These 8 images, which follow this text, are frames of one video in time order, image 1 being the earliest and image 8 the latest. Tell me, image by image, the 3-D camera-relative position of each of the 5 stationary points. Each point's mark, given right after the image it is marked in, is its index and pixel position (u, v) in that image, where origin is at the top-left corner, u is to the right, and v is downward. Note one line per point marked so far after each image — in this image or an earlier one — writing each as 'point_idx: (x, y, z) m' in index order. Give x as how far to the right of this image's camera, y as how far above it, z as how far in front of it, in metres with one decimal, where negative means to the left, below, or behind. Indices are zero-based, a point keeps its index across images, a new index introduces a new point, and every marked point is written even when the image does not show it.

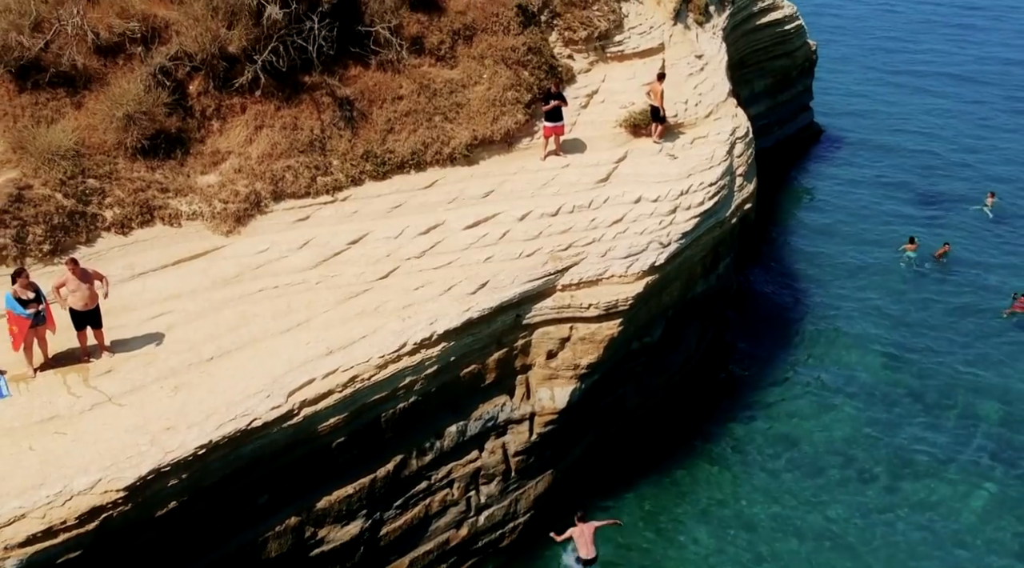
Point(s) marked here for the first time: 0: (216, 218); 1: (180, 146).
0: (-4.5, +1.1, +15.1) m
1: (-5.2, +2.2, +15.6) m
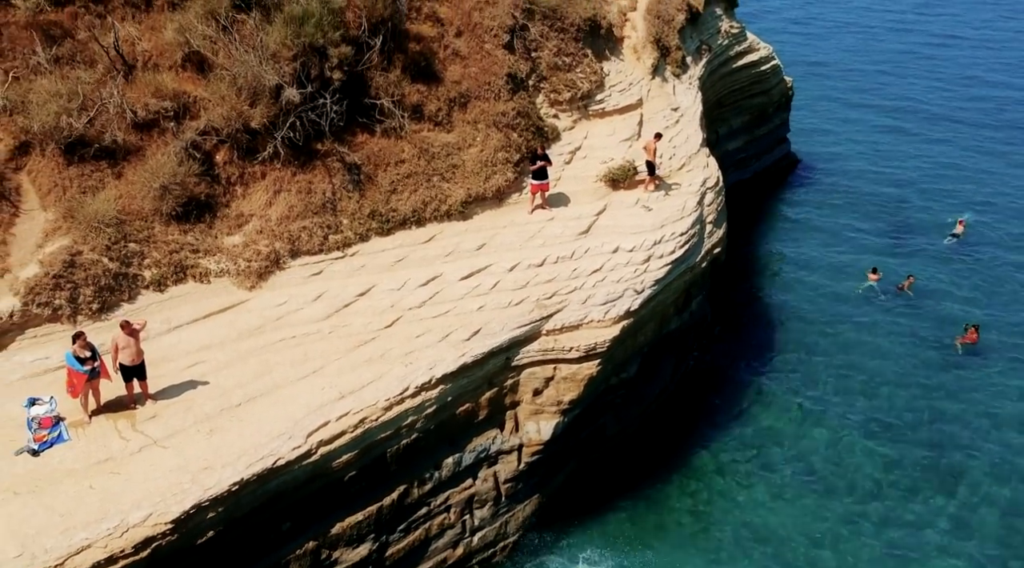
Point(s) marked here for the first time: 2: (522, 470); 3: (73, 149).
0: (-4.6, +0.2, +16.7) m
1: (-5.3, +1.3, +17.2) m
2: (+0.3, -3.2, +17.2) m
3: (-7.5, +2.3, +16.8) m
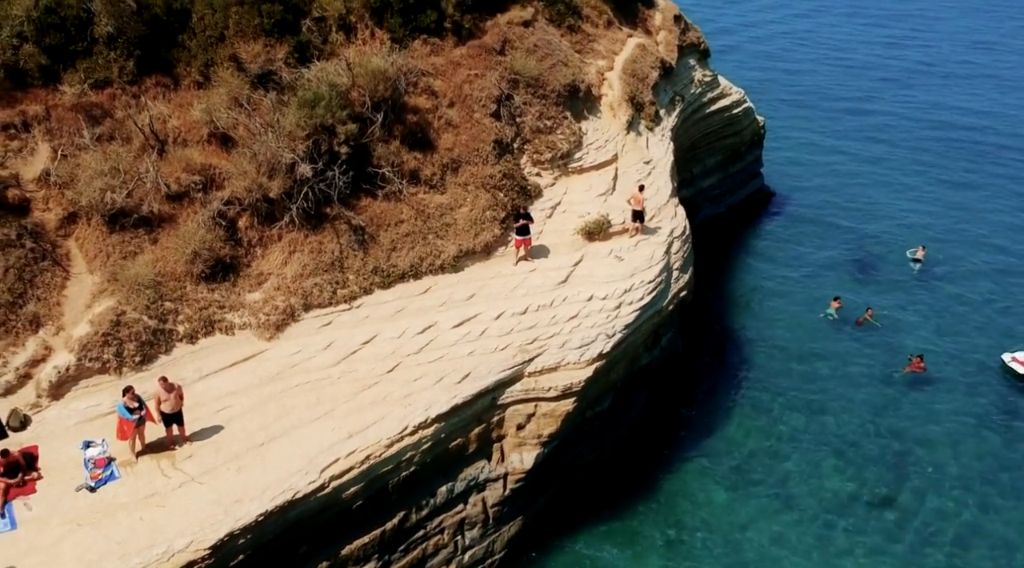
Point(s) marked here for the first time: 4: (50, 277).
0: (-4.9, -0.8, +19.2) m
1: (-5.6, +0.3, +19.7) m
2: (0.0, -4.2, +19.7) m
3: (-7.7, +1.3, +19.3) m
4: (-8.6, +0.1, +18.5) m
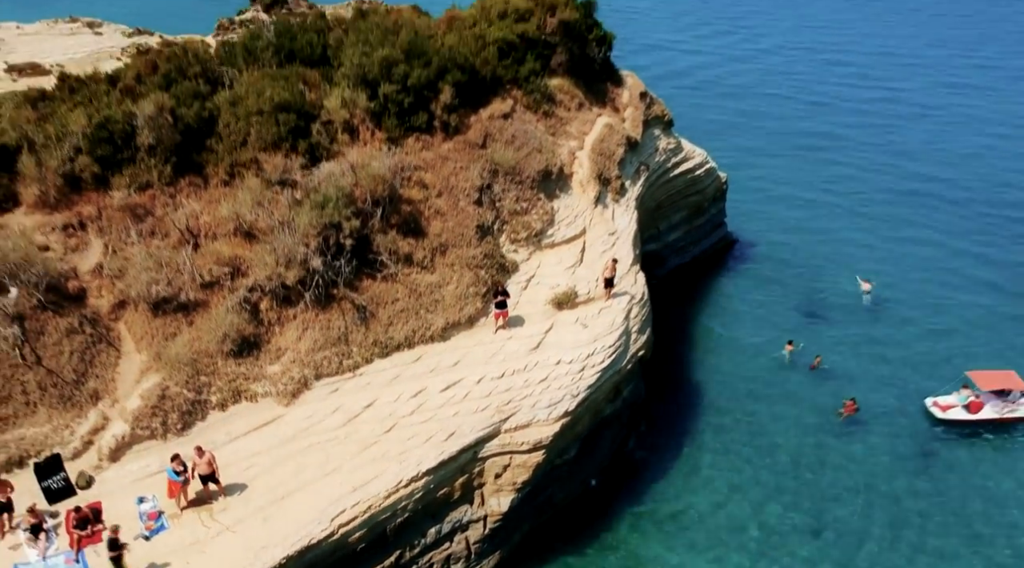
0: (-5.4, -2.5, +23.0) m
1: (-6.1, -1.5, +23.5) m
2: (-0.6, -5.9, +23.6) m
3: (-8.3, -0.5, +23.1) m
4: (-9.1, -1.6, +22.3) m
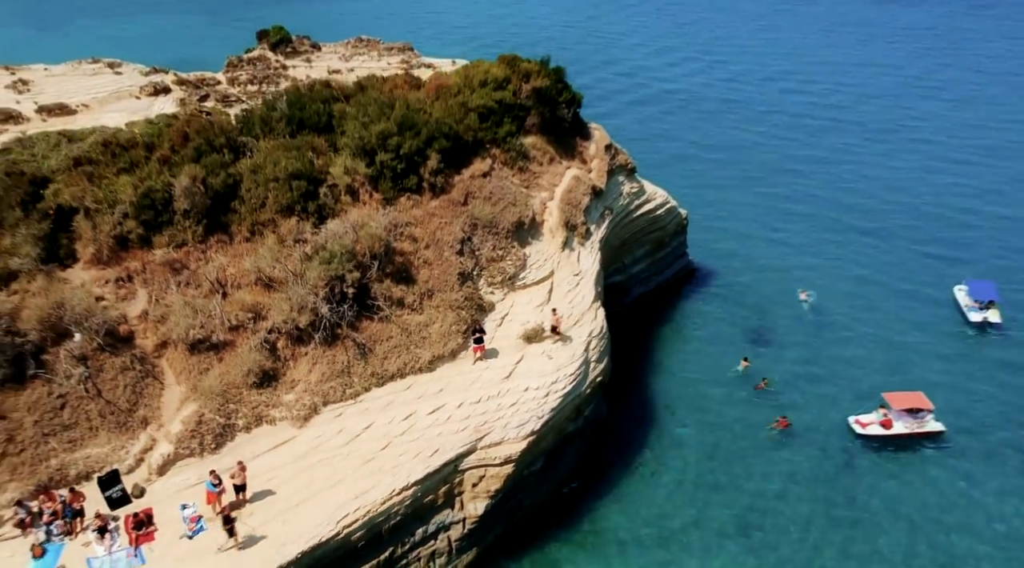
0: (-6.1, -3.8, +27.9) m
1: (-6.8, -2.7, +28.4) m
2: (-1.3, -7.2, +28.5) m
3: (-9.0, -1.7, +28.0) m
4: (-9.9, -2.9, +27.2) m
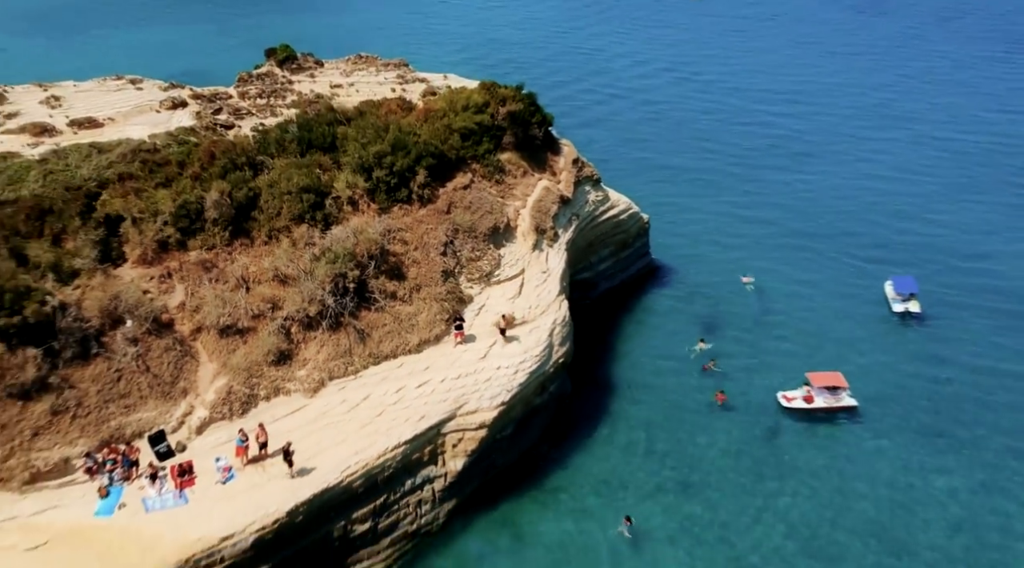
0: (-7.1, -3.6, +34.0) m
1: (-7.8, -2.6, +34.5) m
2: (-2.3, -7.0, +34.6) m
3: (-10.0, -1.6, +34.0) m
4: (-10.8, -2.7, +33.3) m
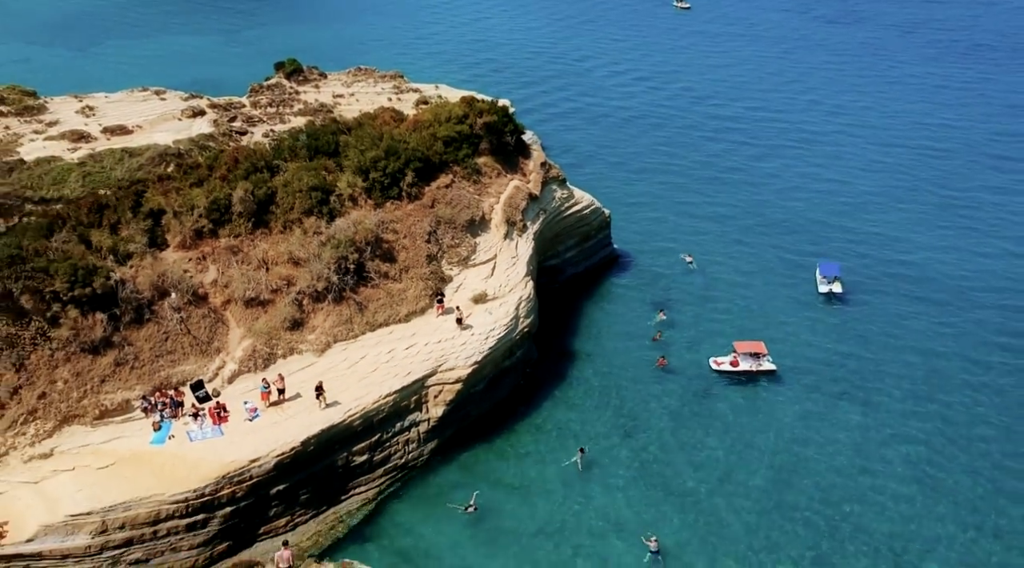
0: (-8.3, -2.8, +42.0) m
1: (-9.1, -1.7, +42.4) m
2: (-3.5, -6.2, +42.5) m
3: (-11.2, -0.8, +42.0) m
4: (-12.1, -1.9, +41.3) m
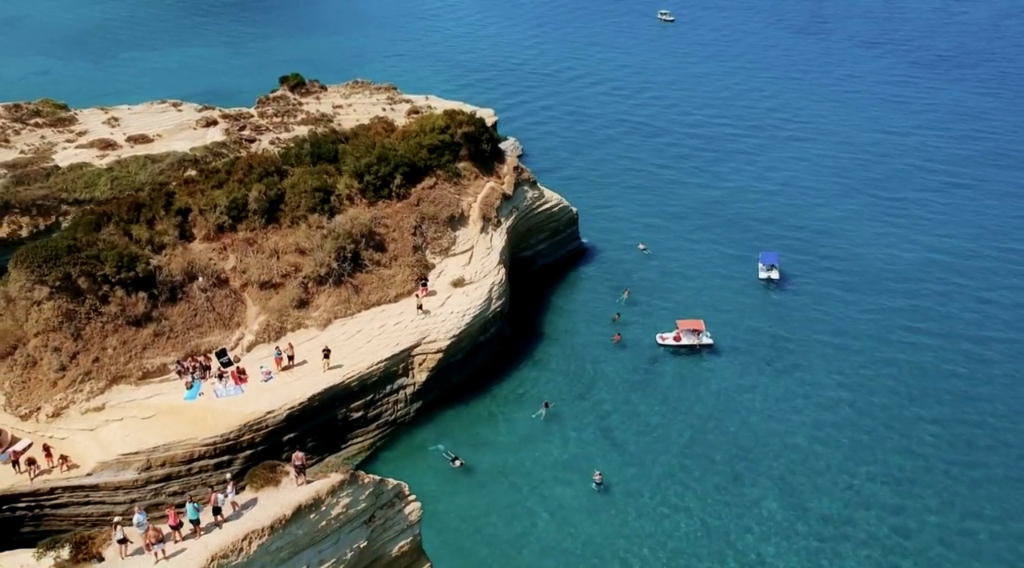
0: (-9.8, -2.1, +50.1) m
1: (-10.5, -1.0, +50.6) m
2: (-4.9, -5.4, +50.7) m
3: (-12.7, 0.0, +50.1) m
4: (-13.6, -1.2, +49.4) m
